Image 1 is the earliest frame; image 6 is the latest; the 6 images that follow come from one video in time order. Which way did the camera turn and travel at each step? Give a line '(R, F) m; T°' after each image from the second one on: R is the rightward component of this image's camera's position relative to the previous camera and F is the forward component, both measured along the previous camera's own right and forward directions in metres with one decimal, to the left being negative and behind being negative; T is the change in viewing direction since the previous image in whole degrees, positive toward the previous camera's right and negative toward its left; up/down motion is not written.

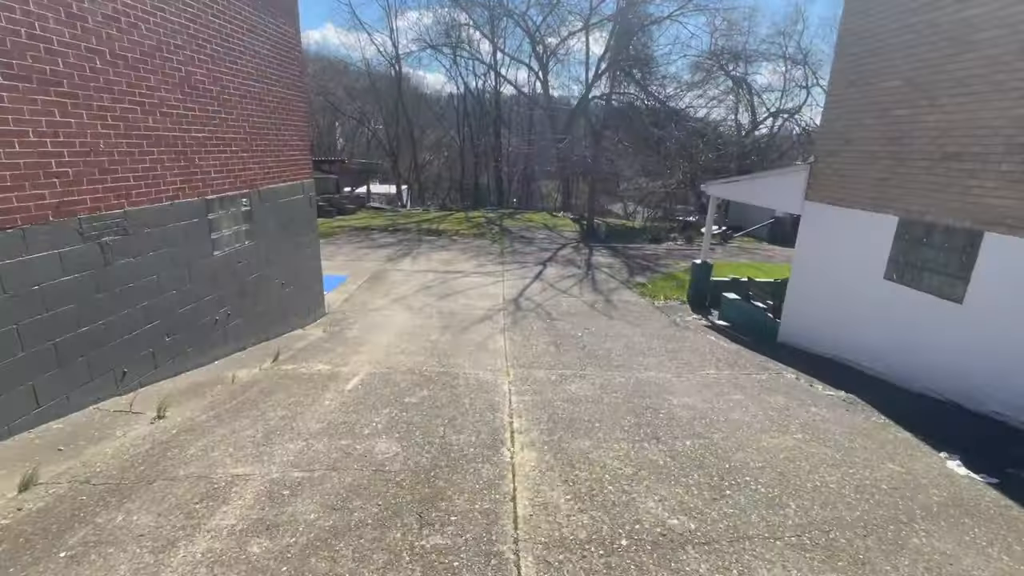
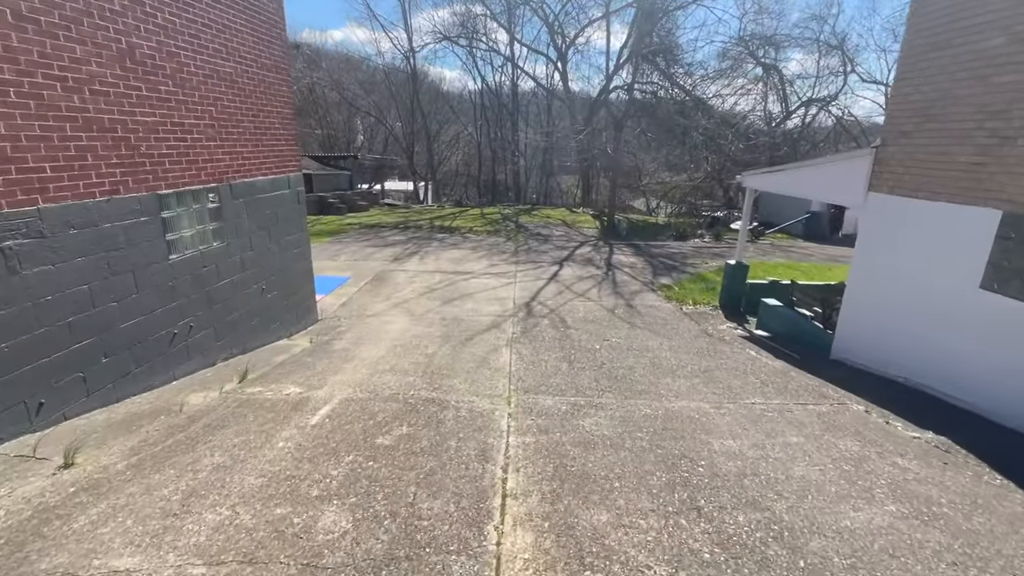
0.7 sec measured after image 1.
(+0.1, +0.8) m; -2°
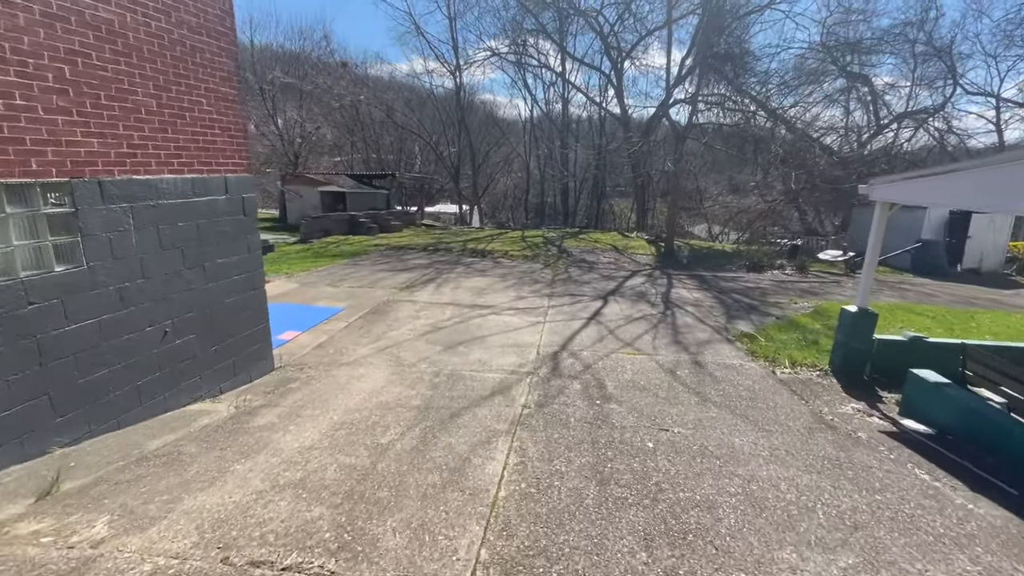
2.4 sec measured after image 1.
(+0.3, +2.0) m; -6°
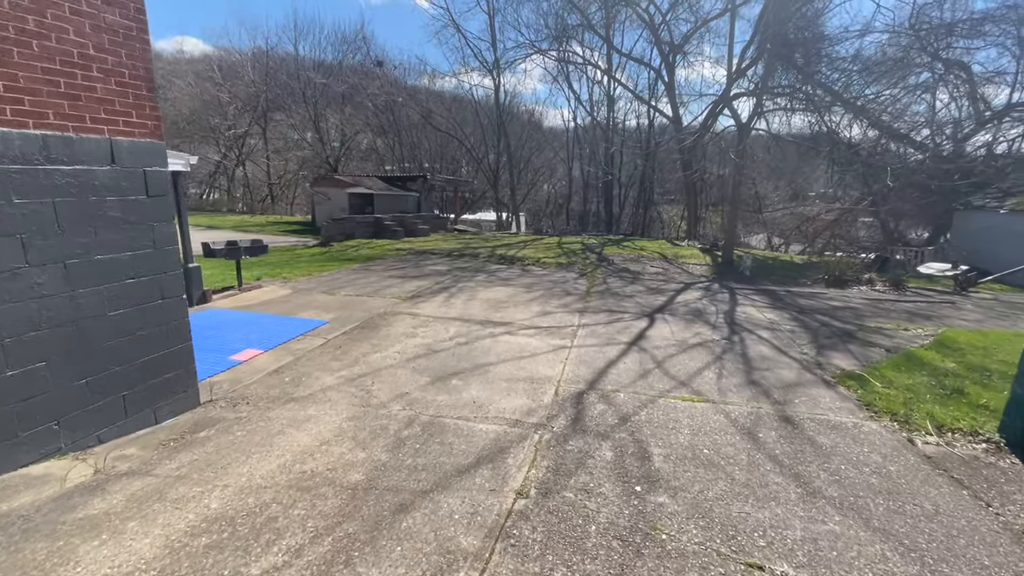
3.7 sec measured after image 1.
(+0.3, +1.6) m; -5°
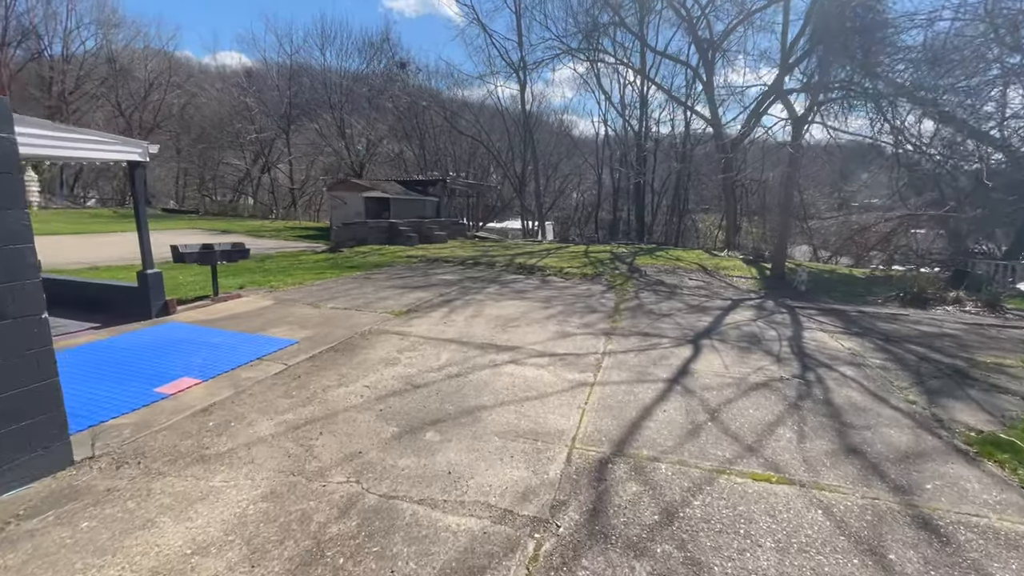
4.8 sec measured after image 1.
(+0.2, +1.2) m; -3°
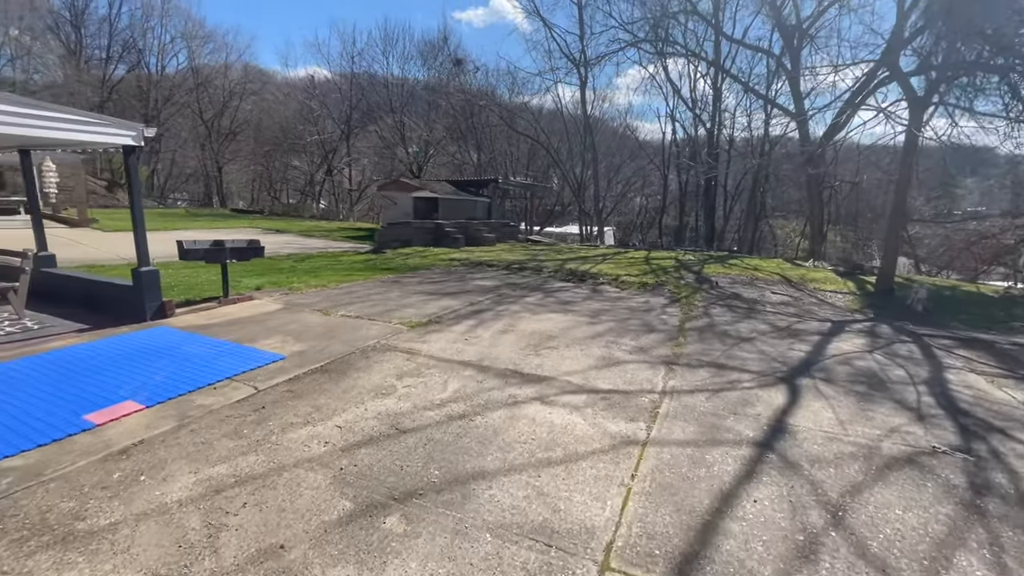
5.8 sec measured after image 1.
(+0.2, +1.2) m; -7°
